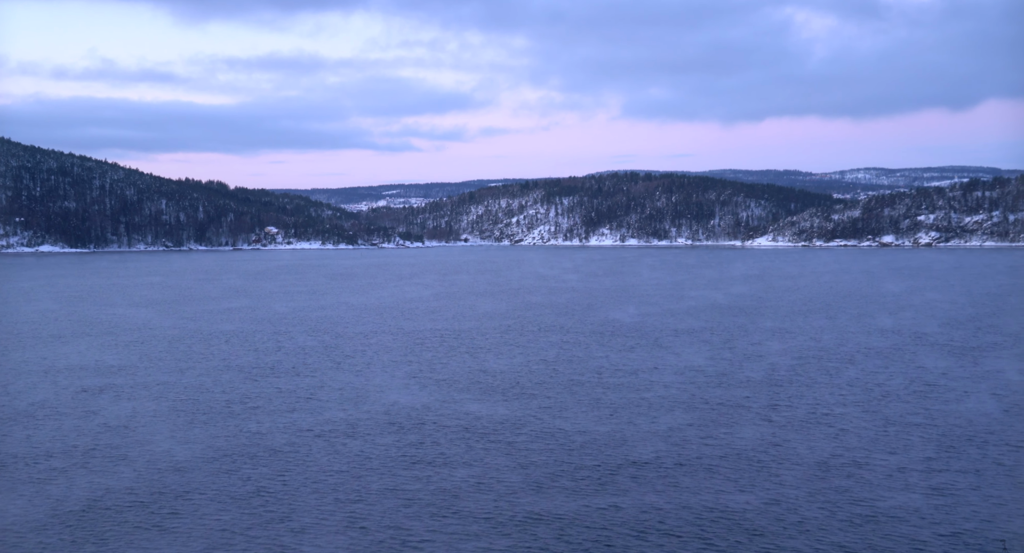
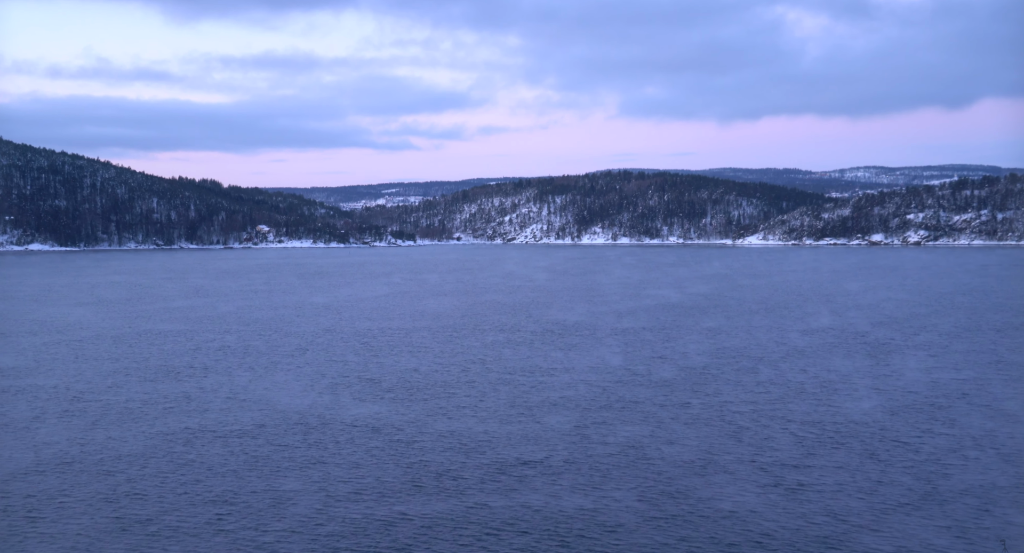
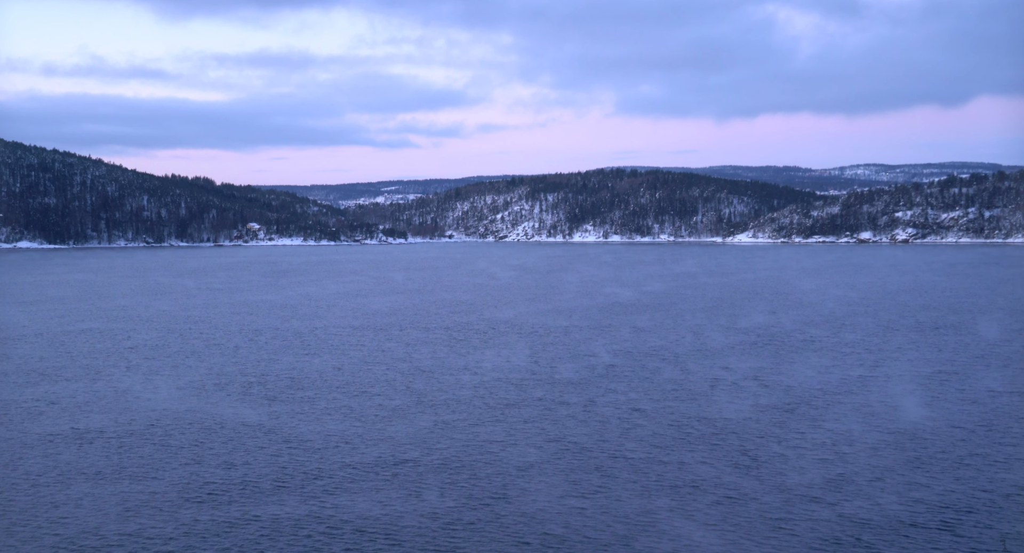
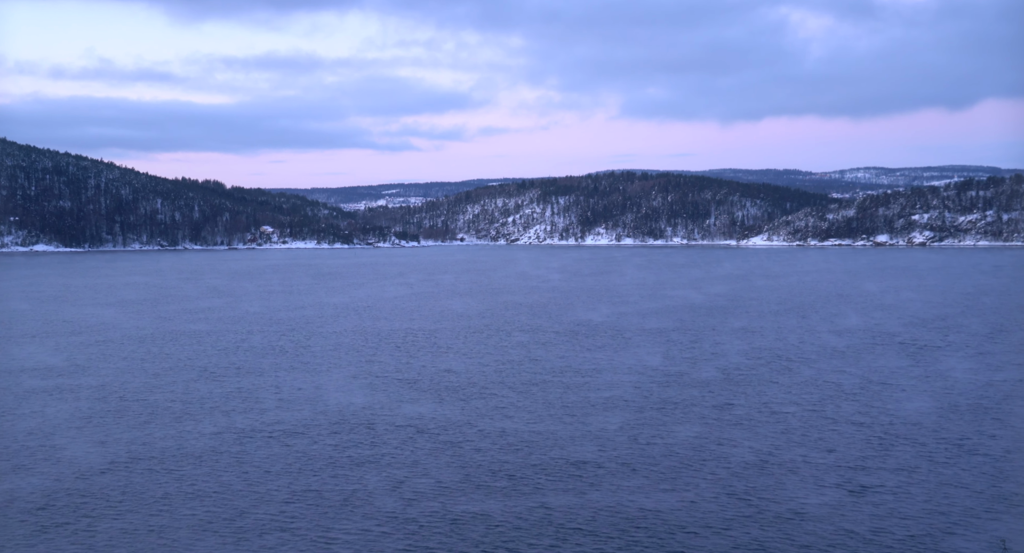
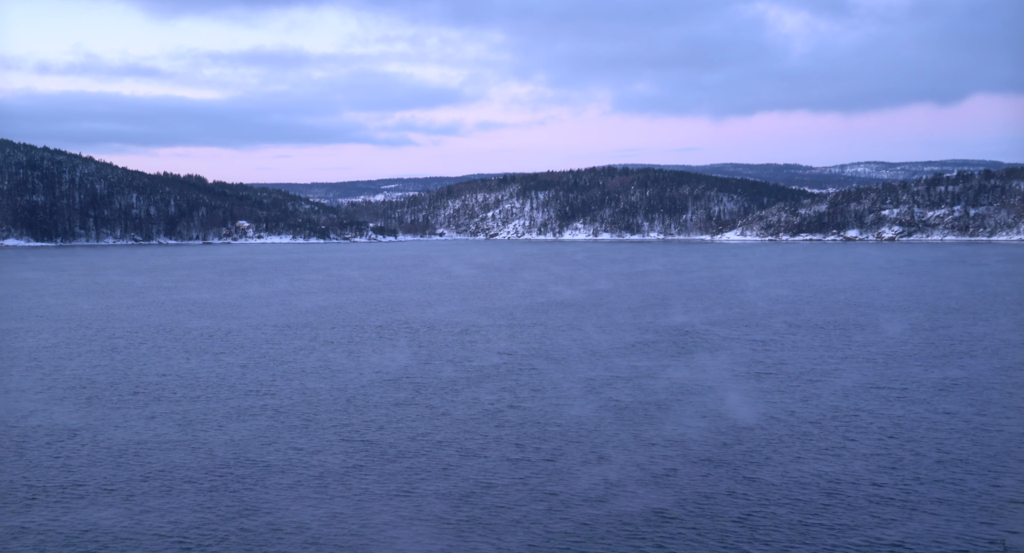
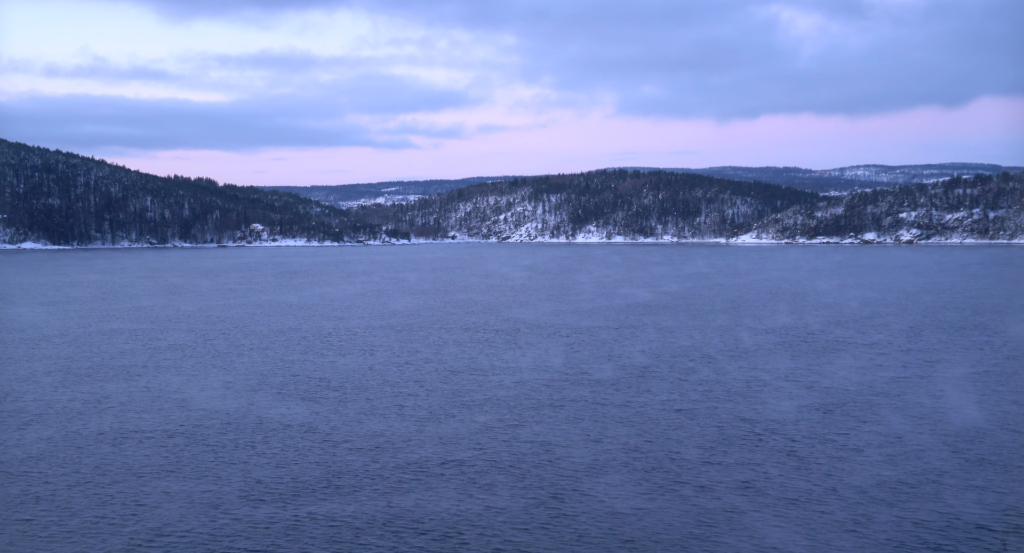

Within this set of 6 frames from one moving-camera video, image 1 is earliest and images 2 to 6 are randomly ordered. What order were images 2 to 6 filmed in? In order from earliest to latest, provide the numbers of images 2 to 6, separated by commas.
4, 2, 6, 3, 5
